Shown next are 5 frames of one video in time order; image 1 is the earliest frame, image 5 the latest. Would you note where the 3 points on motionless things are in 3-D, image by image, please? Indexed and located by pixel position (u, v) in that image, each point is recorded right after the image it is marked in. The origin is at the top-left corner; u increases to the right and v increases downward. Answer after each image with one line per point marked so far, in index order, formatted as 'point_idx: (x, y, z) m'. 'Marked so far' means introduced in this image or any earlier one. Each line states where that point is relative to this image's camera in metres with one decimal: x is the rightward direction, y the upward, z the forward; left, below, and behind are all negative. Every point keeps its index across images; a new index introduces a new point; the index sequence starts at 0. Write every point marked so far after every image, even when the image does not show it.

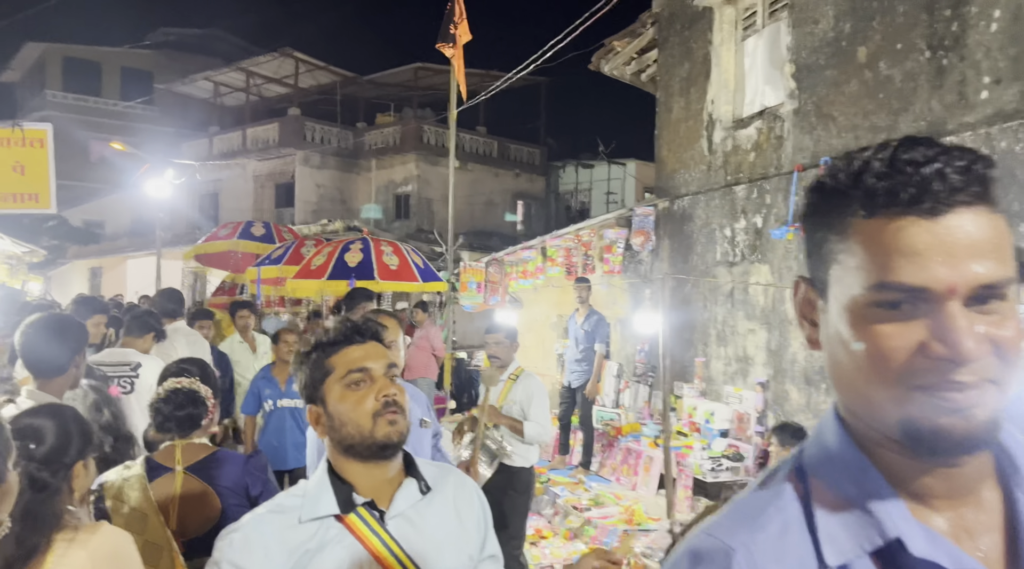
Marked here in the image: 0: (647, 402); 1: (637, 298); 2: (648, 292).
0: (+1.6, -1.4, +9.1) m
1: (+1.6, -0.2, +9.6) m
2: (+1.7, 0.0, +9.4) m
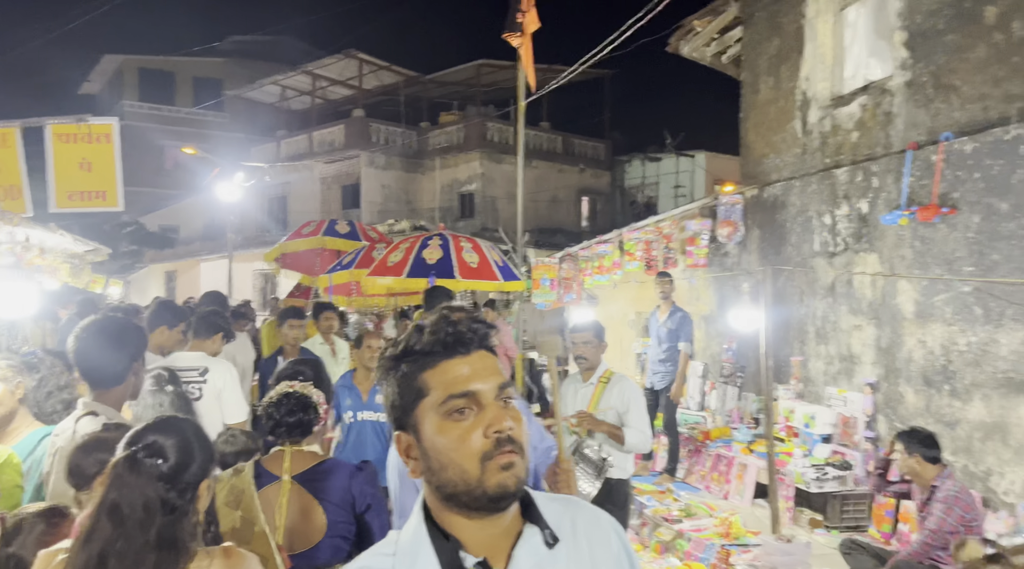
0: (+2.5, -1.3, +8.5) m
1: (+2.5, -0.1, +9.0) m
2: (+2.6, 0.0, +8.8) m
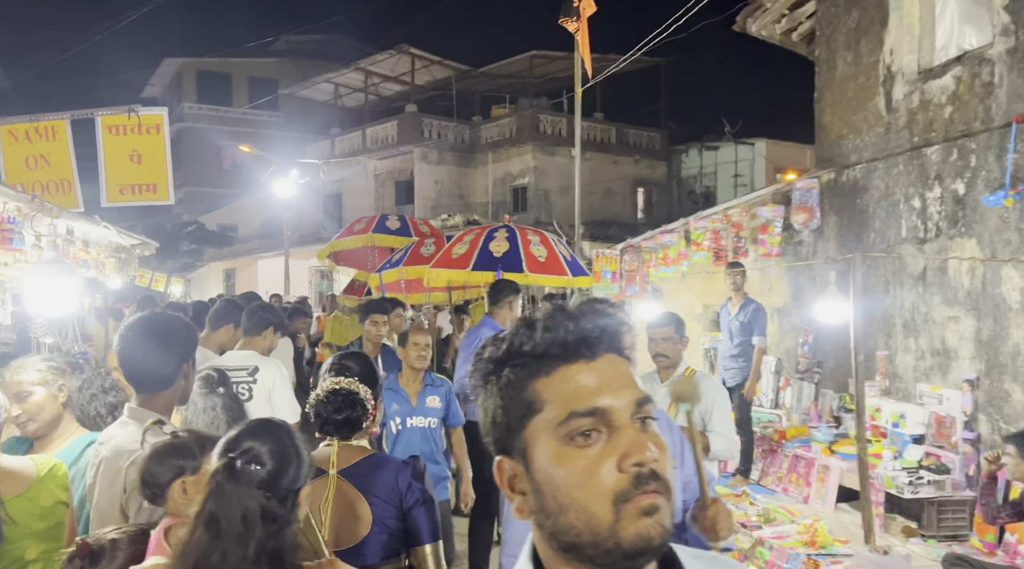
0: (+3.1, -1.2, +8.0) m
1: (+3.2, 0.0, +8.5) m
2: (+3.2, +0.1, +8.3) m
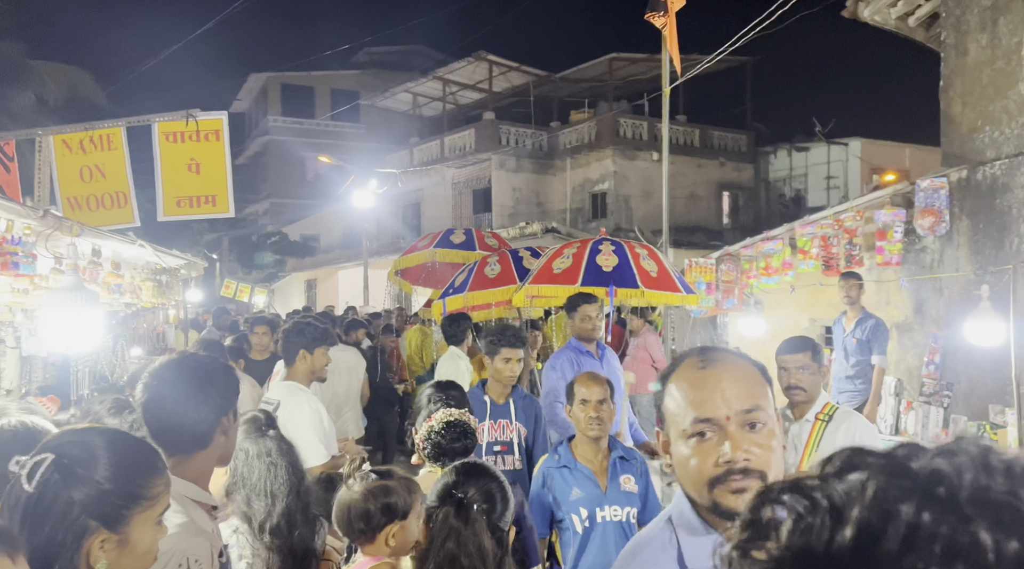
0: (+4.0, -1.3, +7.1) m
1: (+4.0, -0.1, +7.6) m
2: (+4.1, 0.0, +7.4) m
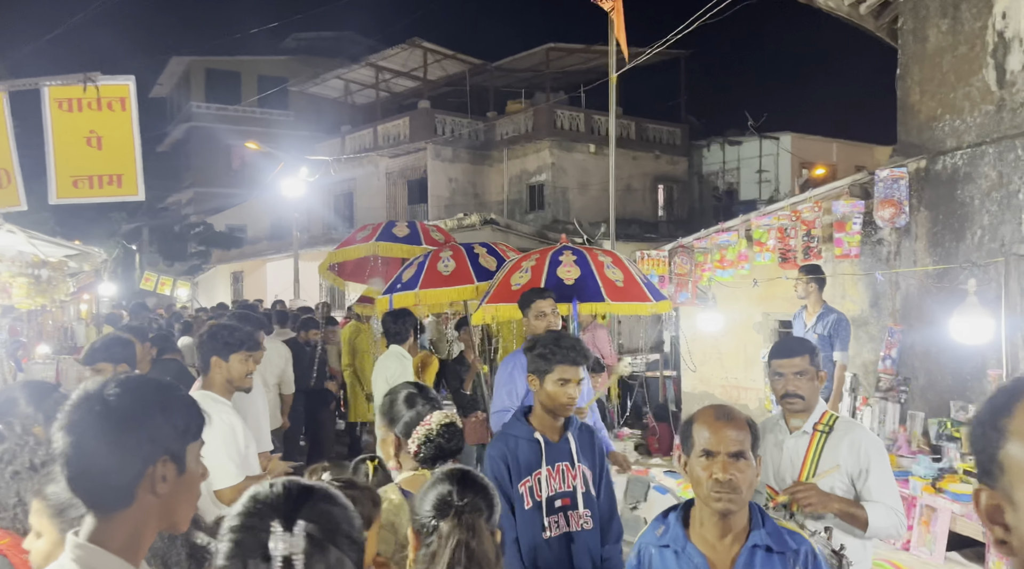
0: (+3.5, -1.3, +6.9) m
1: (+3.5, -0.1, +7.4) m
2: (+3.6, +0.1, +7.2) m
